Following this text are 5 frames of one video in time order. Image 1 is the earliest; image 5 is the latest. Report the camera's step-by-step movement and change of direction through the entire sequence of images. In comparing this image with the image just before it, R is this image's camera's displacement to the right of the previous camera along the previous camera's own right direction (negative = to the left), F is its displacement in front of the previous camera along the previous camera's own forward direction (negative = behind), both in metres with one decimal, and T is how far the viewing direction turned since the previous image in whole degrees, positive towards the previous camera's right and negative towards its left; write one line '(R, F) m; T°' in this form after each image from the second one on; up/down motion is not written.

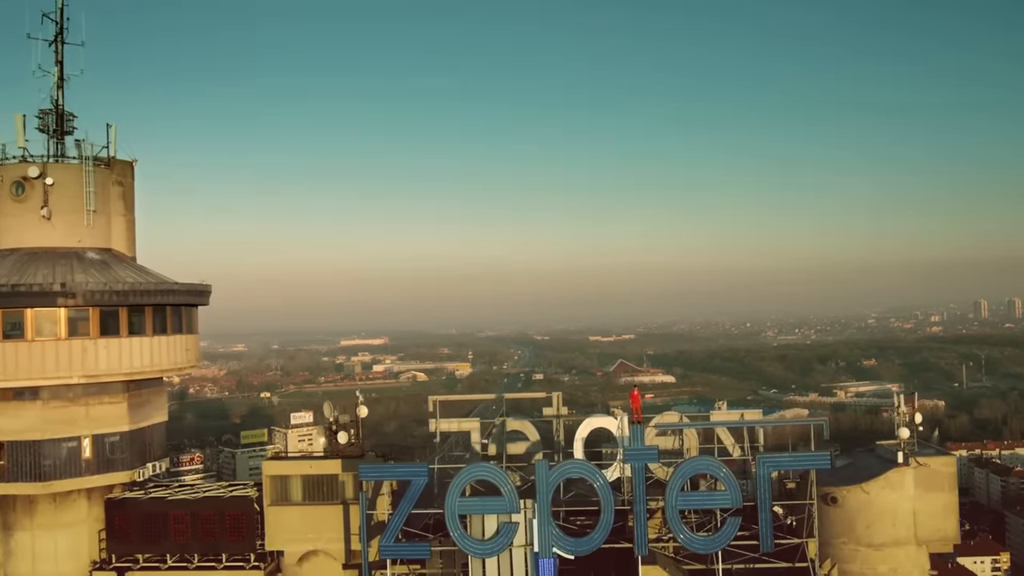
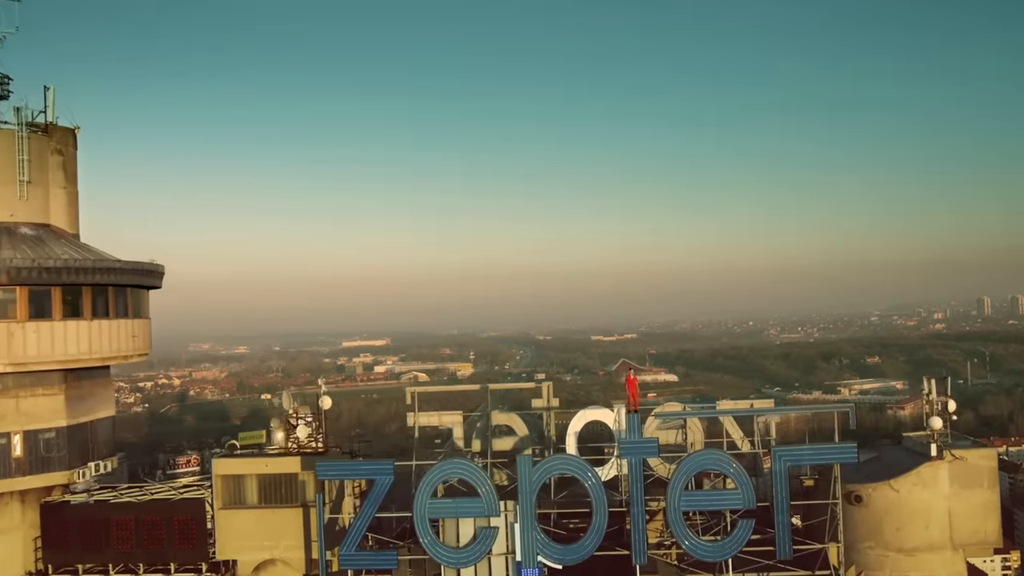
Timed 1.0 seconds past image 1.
(+0.2, +1.0) m; 0°
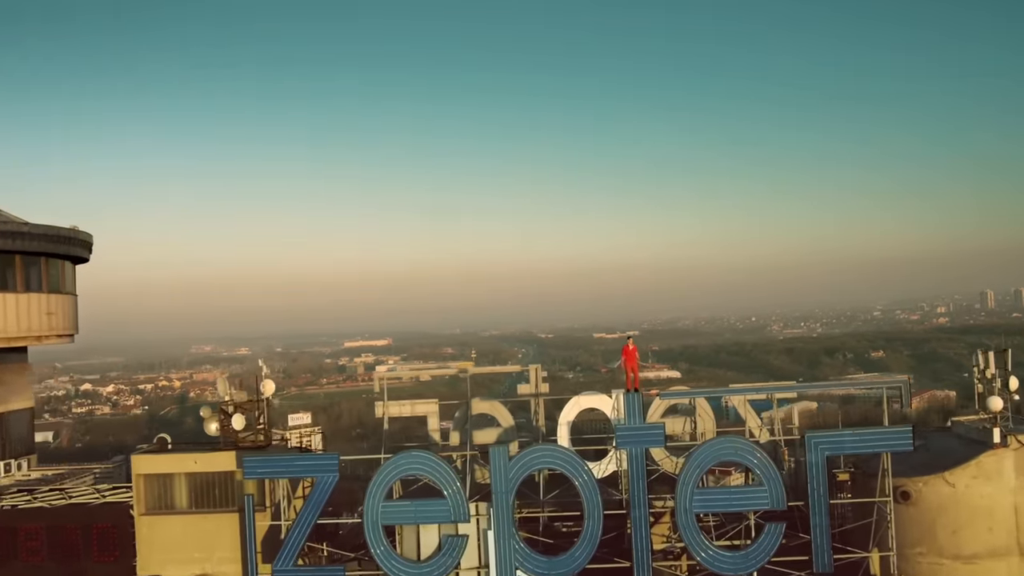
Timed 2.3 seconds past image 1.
(+0.2, +1.3) m; 0°
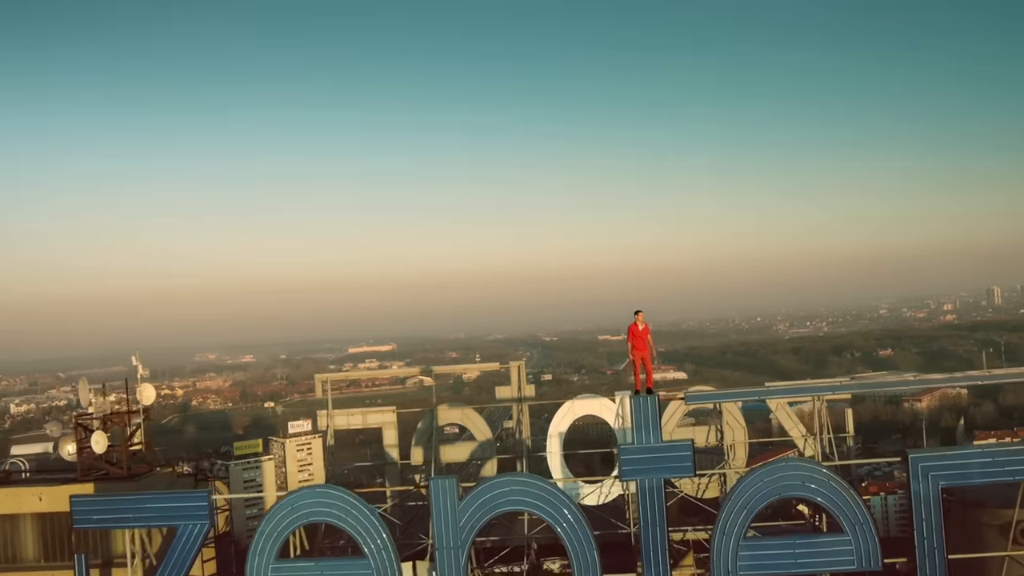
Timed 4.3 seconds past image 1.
(+0.3, +1.9) m; 0°
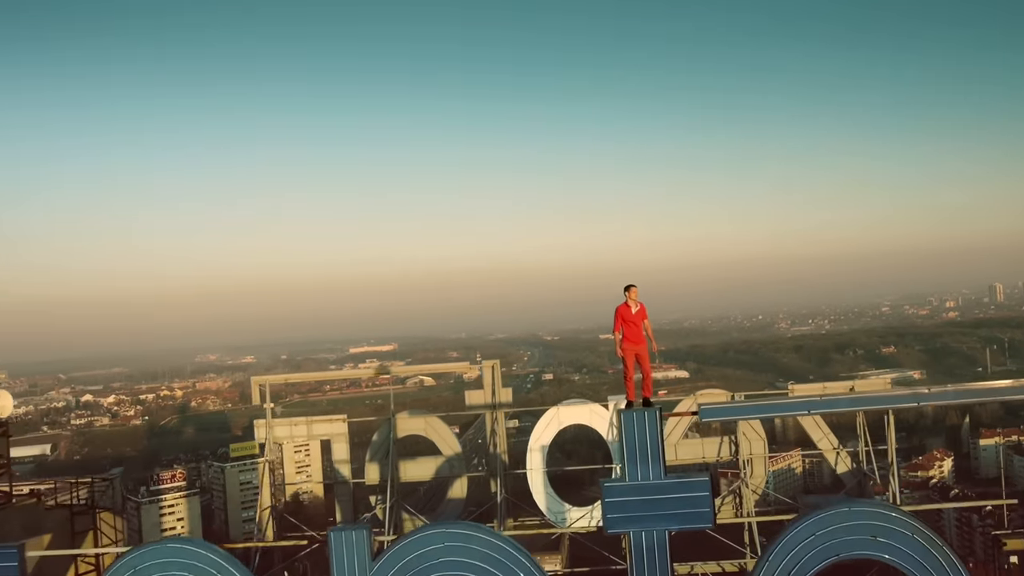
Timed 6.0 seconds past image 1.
(+0.2, +1.2) m; 0°
